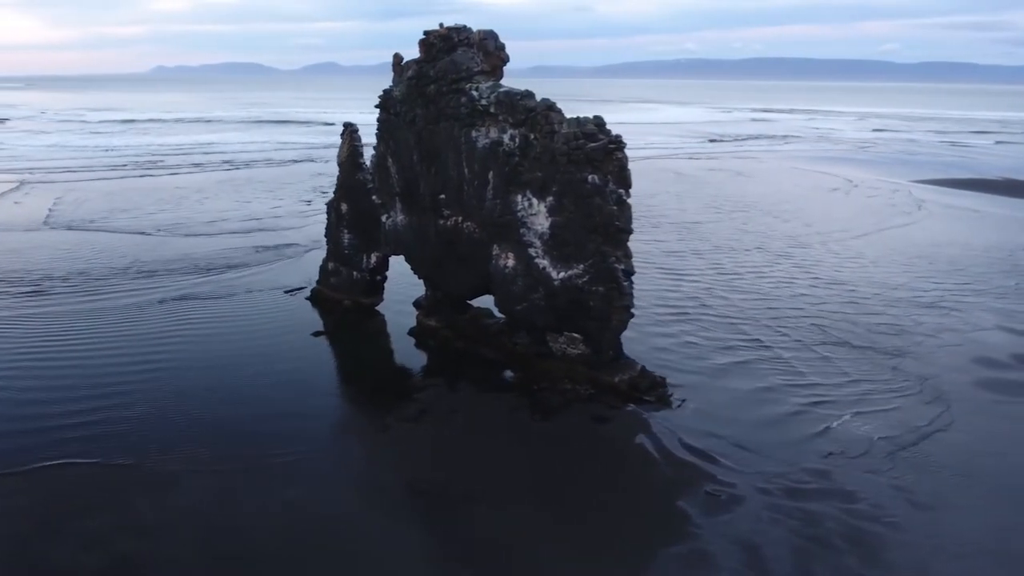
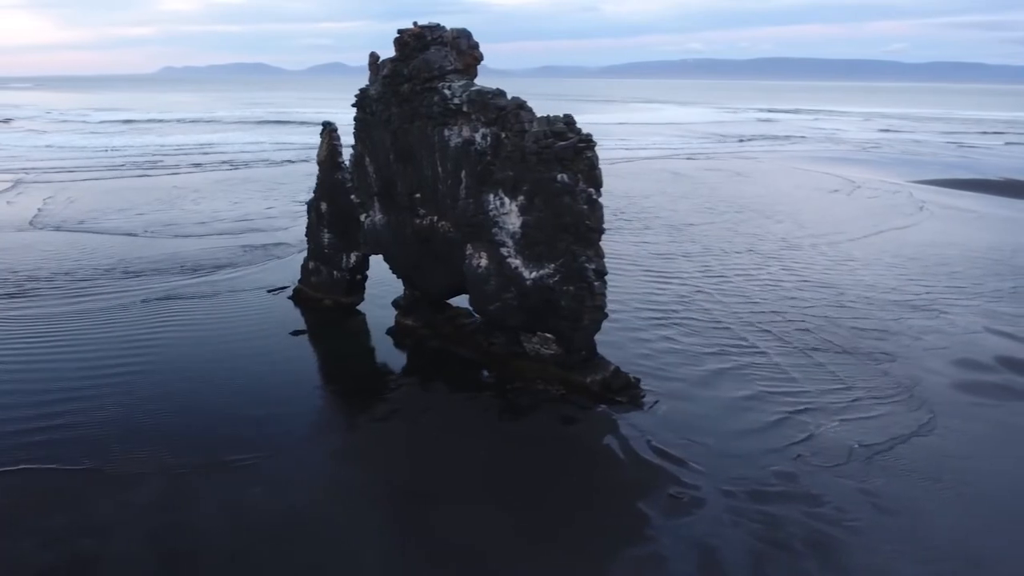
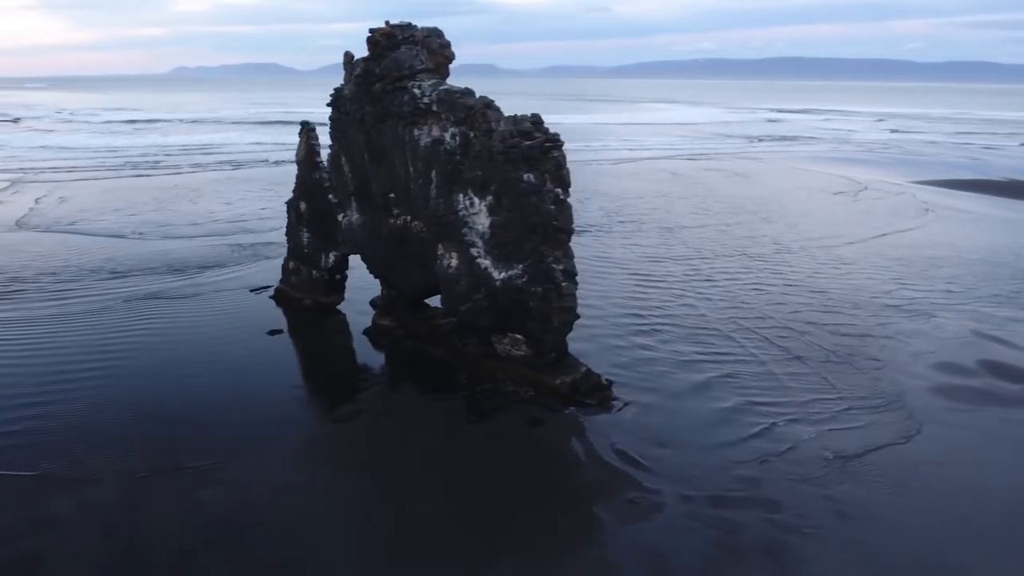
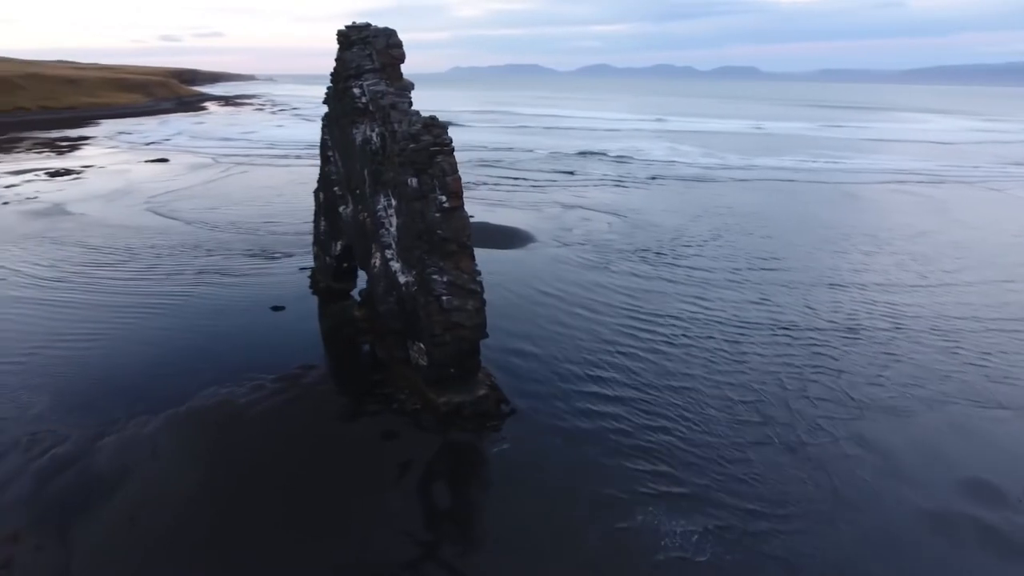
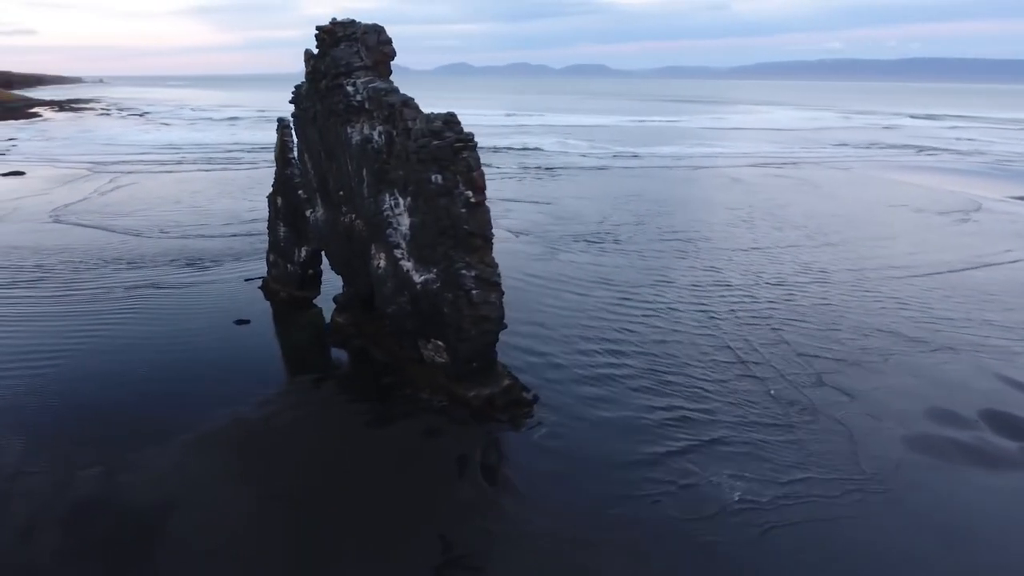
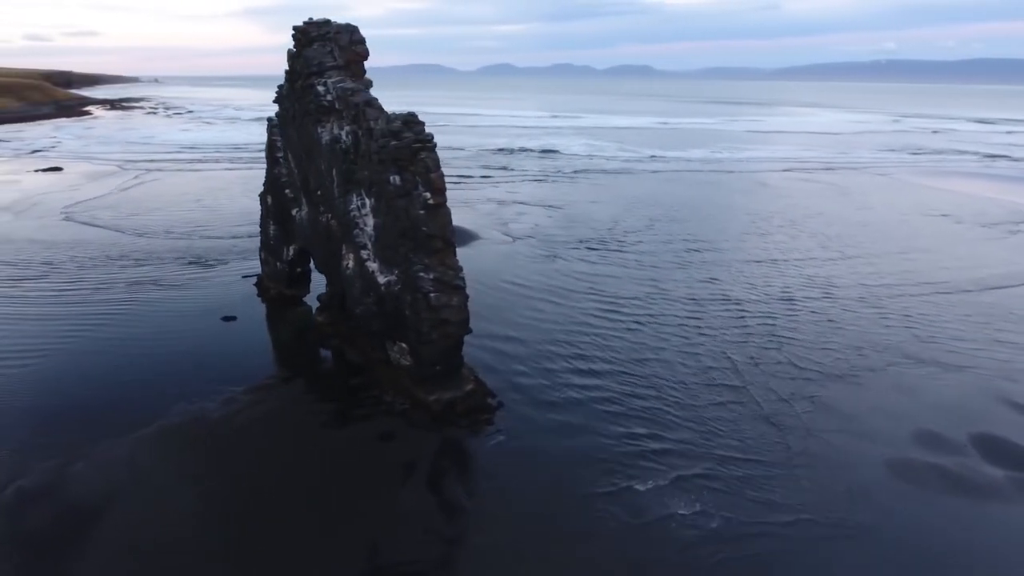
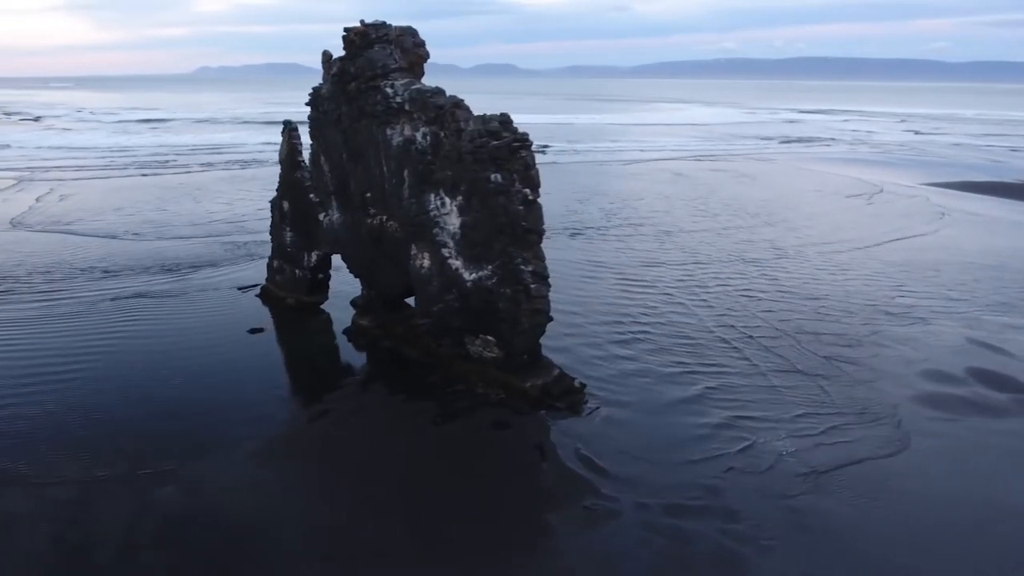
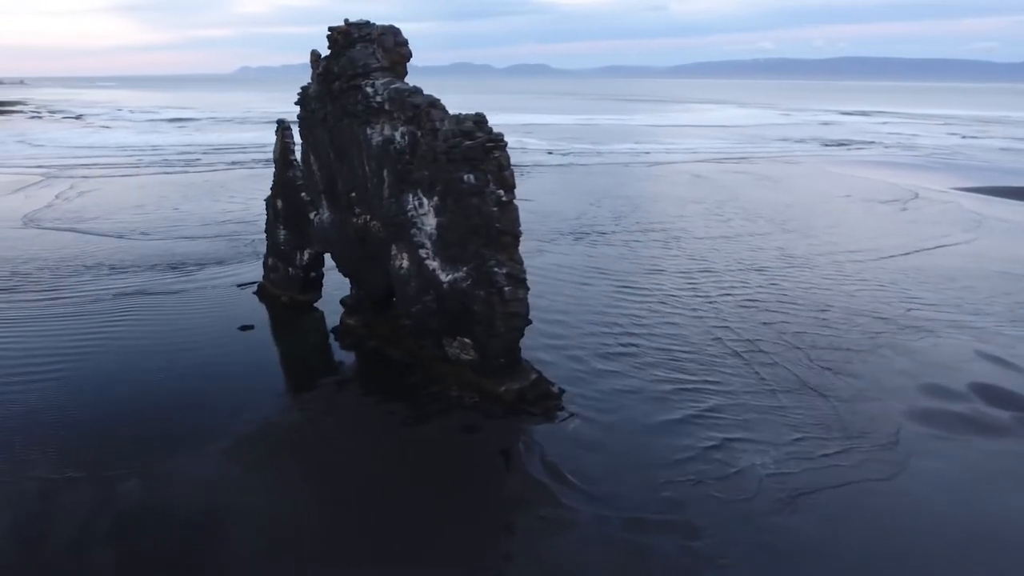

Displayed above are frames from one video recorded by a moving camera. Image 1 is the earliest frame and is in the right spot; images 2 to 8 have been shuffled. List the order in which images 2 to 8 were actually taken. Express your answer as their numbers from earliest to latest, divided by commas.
2, 3, 7, 8, 5, 6, 4
